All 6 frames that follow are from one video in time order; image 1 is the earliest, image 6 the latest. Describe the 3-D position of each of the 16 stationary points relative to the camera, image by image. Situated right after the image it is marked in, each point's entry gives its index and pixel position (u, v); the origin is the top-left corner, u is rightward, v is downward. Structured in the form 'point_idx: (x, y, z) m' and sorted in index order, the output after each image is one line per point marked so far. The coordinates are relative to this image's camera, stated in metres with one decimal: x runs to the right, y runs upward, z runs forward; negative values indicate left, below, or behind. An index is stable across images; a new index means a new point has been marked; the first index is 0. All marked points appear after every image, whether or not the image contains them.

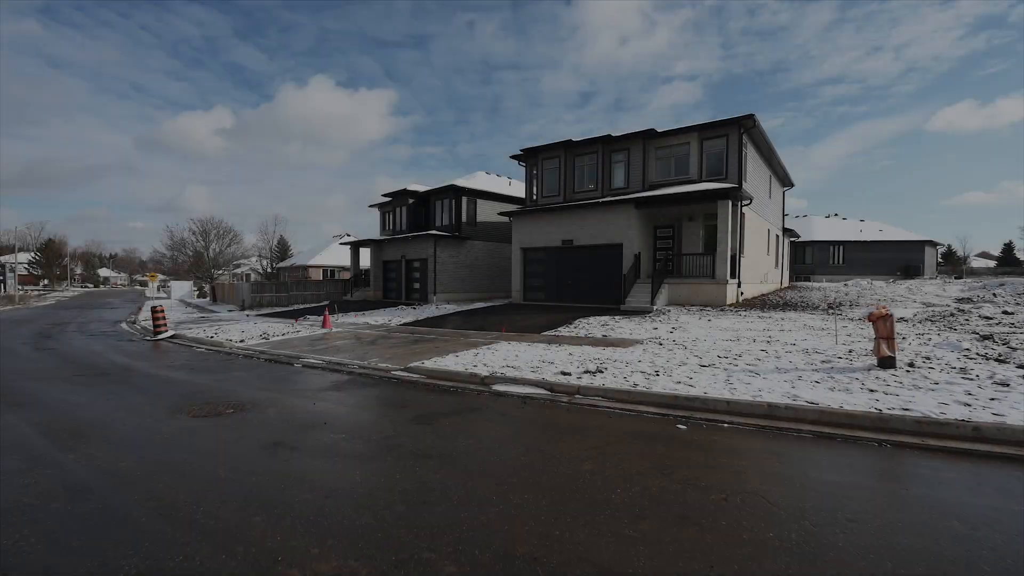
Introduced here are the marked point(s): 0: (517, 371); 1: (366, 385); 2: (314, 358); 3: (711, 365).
0: (+0.1, -1.5, +7.8) m
1: (-2.5, -1.7, +7.8) m
2: (-4.8, -1.7, +10.8) m
3: (+3.4, -1.3, +7.7) m
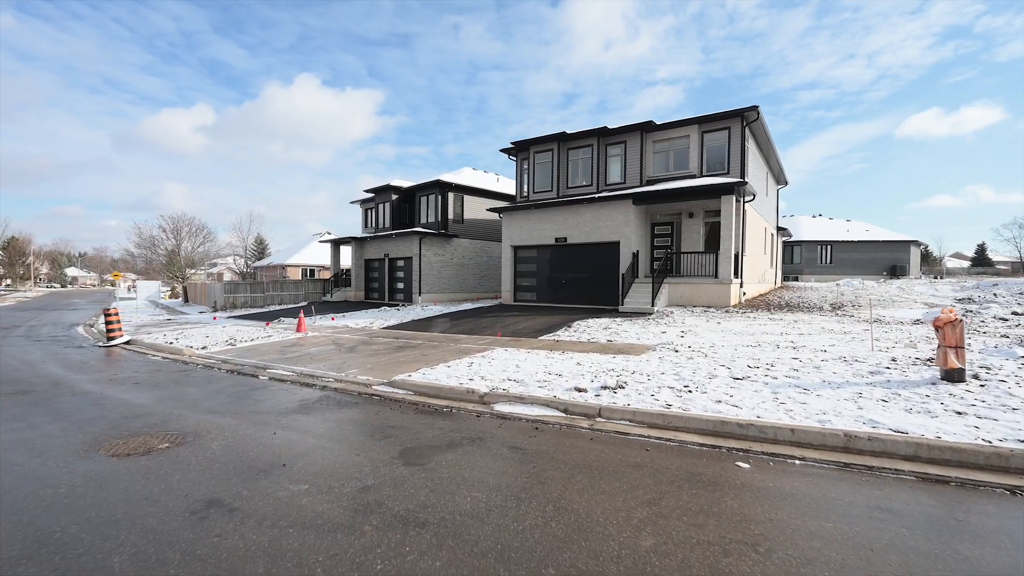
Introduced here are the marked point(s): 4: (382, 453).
0: (+0.1, -1.5, +6.6) m
1: (-2.5, -1.7, +6.5) m
2: (-4.8, -1.7, +9.4) m
3: (+3.5, -1.4, +6.6) m
4: (-1.3, -1.7, +4.5) m
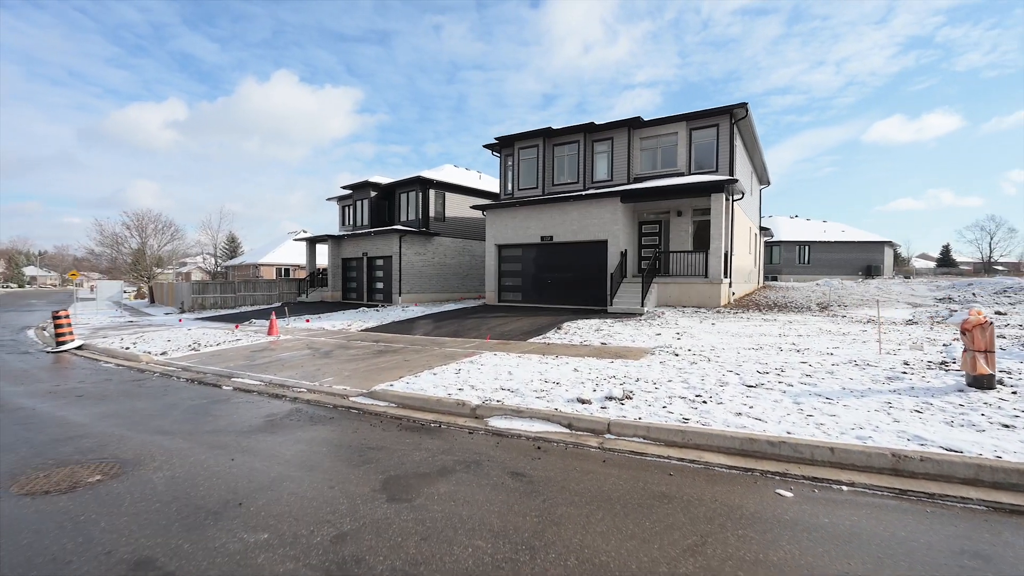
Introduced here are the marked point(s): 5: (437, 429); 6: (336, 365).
0: (+0.1, -1.5, +6.0) m
1: (-2.5, -1.7, +5.7) m
2: (-5.0, -1.7, +8.6) m
3: (+3.4, -1.4, +6.1) m
4: (-1.3, -1.7, +3.8) m
5: (-0.9, -1.7, +5.3) m
6: (-3.7, -1.6, +9.3) m
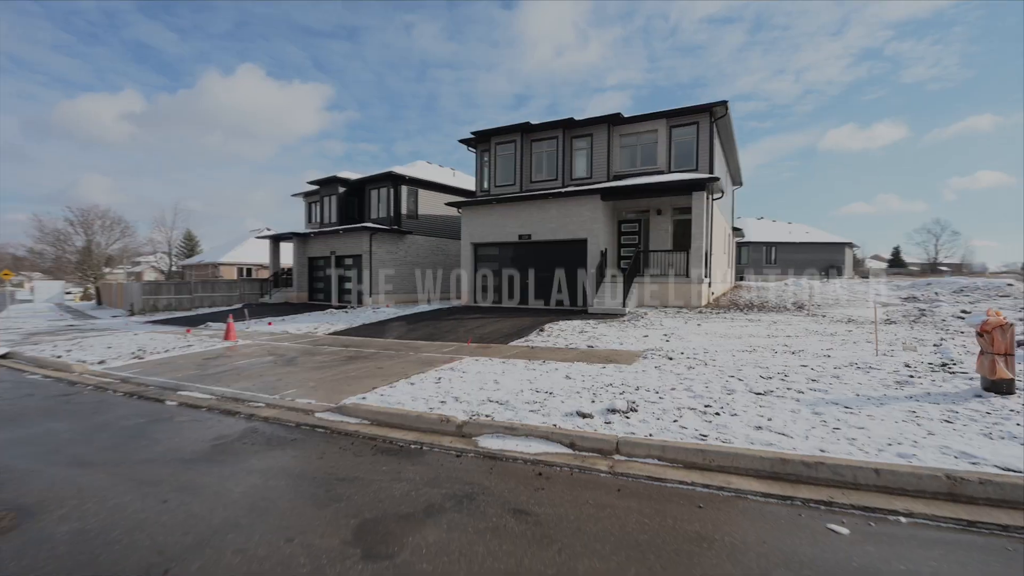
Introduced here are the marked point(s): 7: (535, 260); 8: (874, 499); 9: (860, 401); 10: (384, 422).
0: (-0.1, -1.5, +5.3) m
1: (-2.6, -1.7, +4.9) m
2: (-5.3, -1.7, +7.6) m
3: (+3.3, -1.3, +5.7) m
4: (-1.2, -1.7, +3.0) m
5: (-0.9, -1.7, +4.6) m
6: (-4.0, -1.6, +8.4) m
7: (+1.0, +1.2, +19.1) m
8: (+2.7, -1.6, +3.4) m
9: (+4.1, -1.3, +5.3) m
10: (-1.6, -1.6, +5.5) m
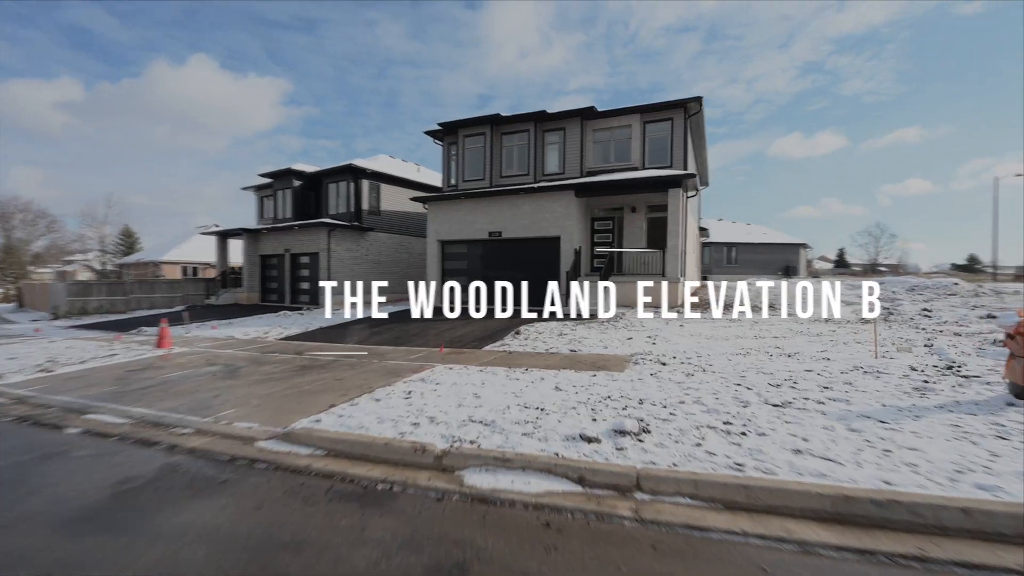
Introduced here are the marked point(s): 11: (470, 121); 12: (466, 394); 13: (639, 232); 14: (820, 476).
0: (-0.2, -1.5, +4.4) m
1: (-2.7, -1.7, +3.8) m
2: (-5.5, -1.7, +6.2) m
3: (+3.2, -1.3, +5.0) m
4: (-1.2, -1.6, +2.0) m
5: (-1.0, -1.7, +3.6) m
6: (-4.3, -1.6, +7.2) m
7: (-0.3, +1.2, +18.3) m
8: (+2.8, -1.6, +2.7) m
9: (+4.0, -1.3, +4.7) m
10: (-1.7, -1.6, +4.4) m
11: (-1.9, +7.4, +19.8) m
12: (-0.6, -1.4, +6.0) m
13: (+5.1, +2.3, +18.0) m
14: (+2.3, -1.4, +3.4) m
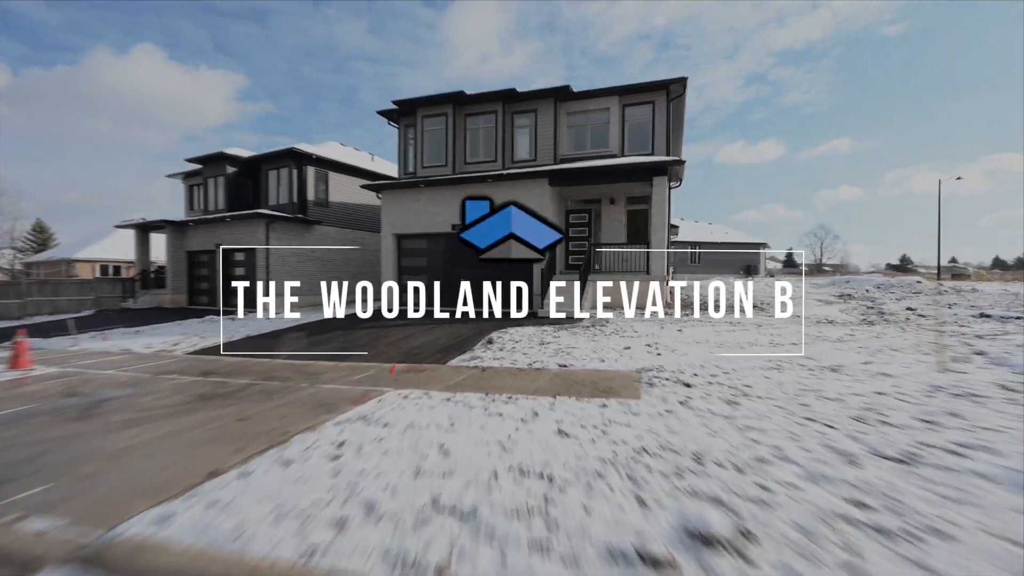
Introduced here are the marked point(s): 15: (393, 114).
0: (-0.2, -1.5, +2.4) m
1: (-2.6, -1.7, +1.6) m
2: (-5.7, -1.7, +3.8) m
3: (+3.1, -1.3, +3.3) m
4: (-0.9, -1.6, 0.0) m
5: (-0.9, -1.6, +1.5) m
6: (-4.5, -1.6, +4.8) m
7: (-1.5, +1.2, +16.2) m
8: (+2.9, -1.5, +1.0) m
9: (+3.9, -1.3, +3.1) m
10: (-1.7, -1.6, +2.3) m
11: (-3.2, +7.4, +17.6) m
12: (-0.7, -1.4, +3.9) m
13: (+3.9, +2.3, +16.4) m
14: (+2.4, -1.4, +1.6) m
15: (-4.9, +7.2, +18.6) m
